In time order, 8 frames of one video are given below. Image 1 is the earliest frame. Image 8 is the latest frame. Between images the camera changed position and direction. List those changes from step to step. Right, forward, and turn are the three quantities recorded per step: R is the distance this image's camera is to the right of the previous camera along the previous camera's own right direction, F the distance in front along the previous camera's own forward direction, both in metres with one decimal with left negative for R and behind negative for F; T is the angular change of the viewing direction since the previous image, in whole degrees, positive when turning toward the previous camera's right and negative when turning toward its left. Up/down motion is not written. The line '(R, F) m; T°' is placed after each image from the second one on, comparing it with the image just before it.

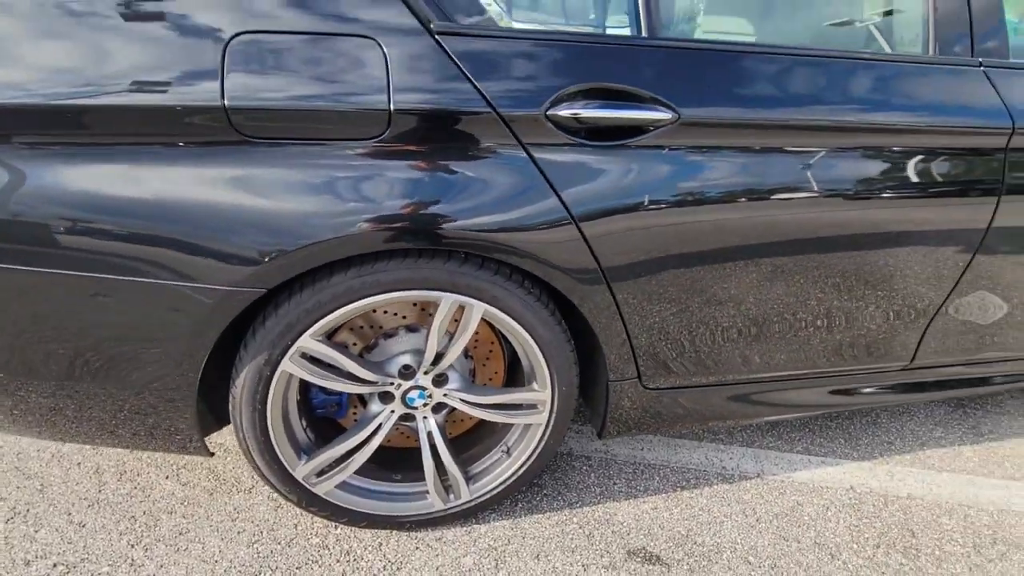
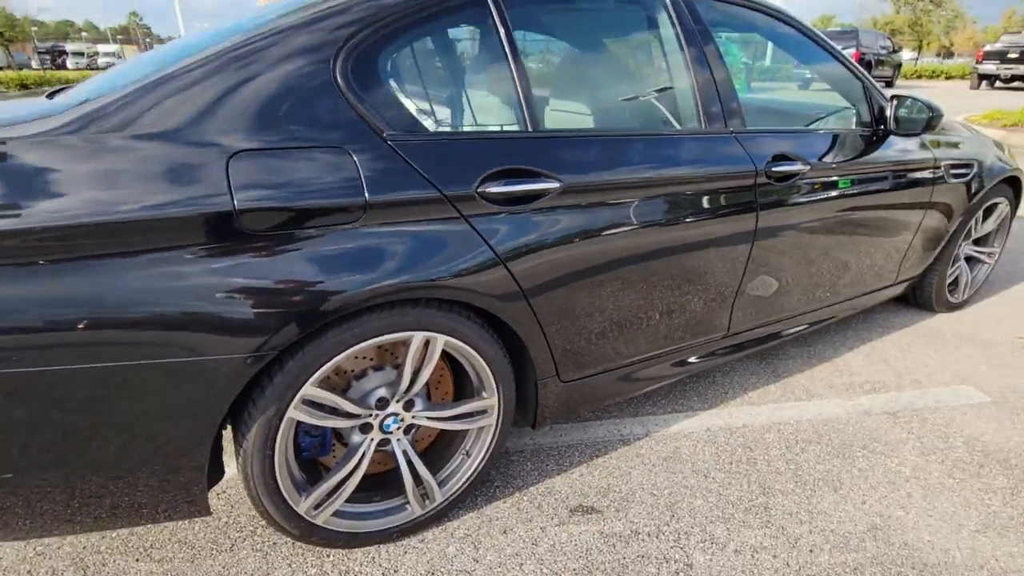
(-0.3, -0.4) m; +16°
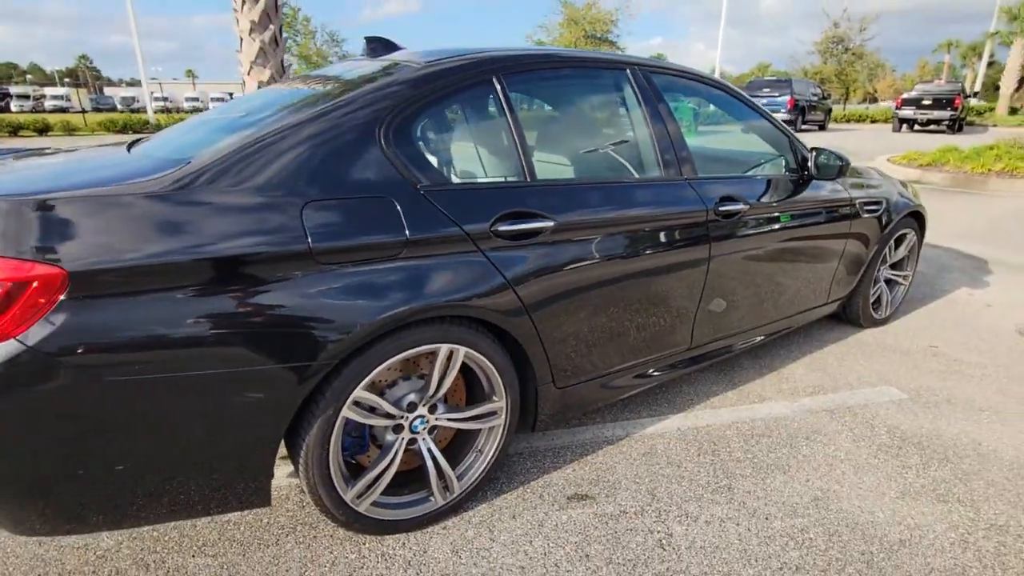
(-0.2, -0.4) m; +4°
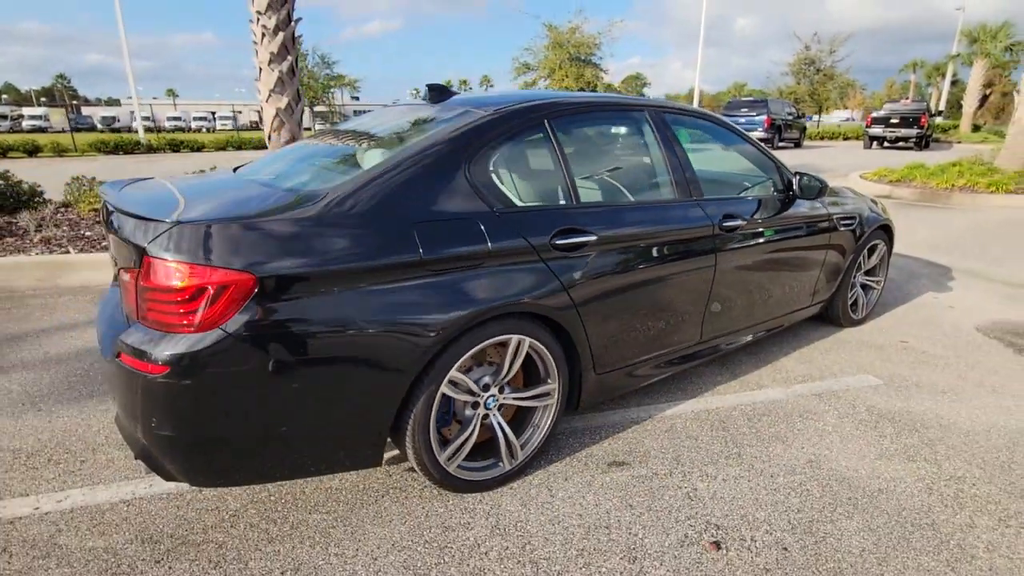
(-0.3, -0.5) m; +2°
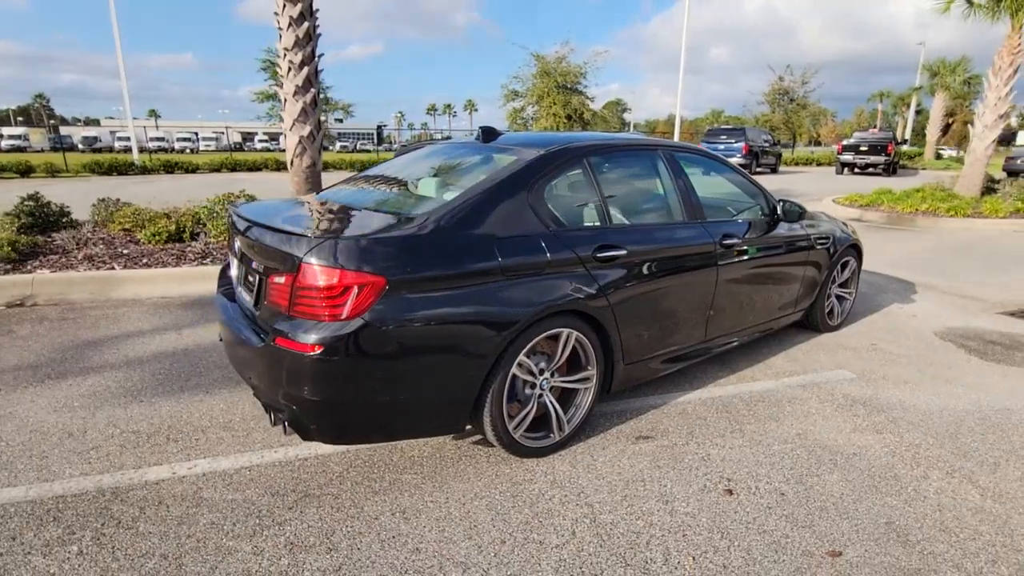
(-0.4, -0.6) m; +2°
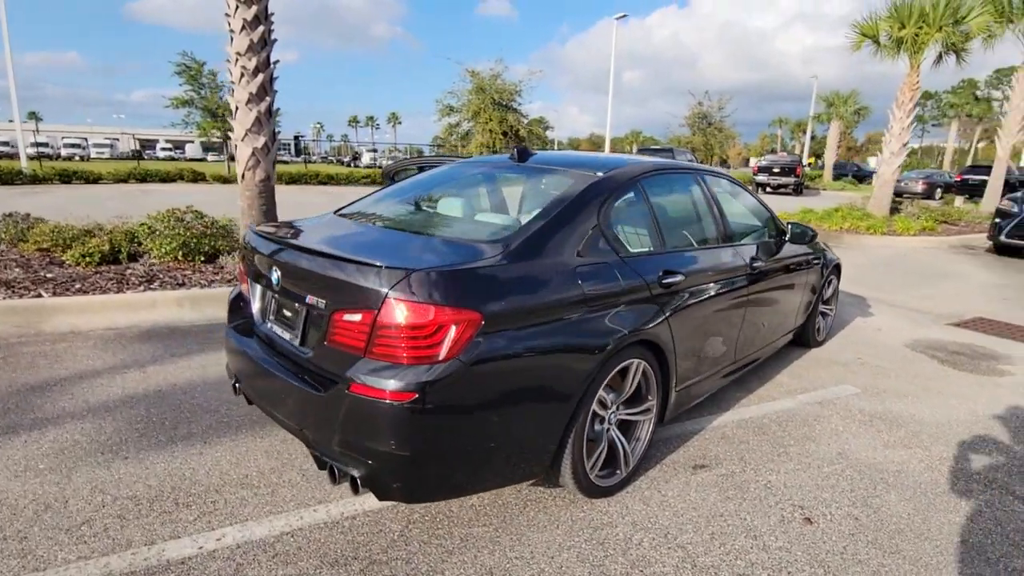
(-0.7, +0.2) m; +8°
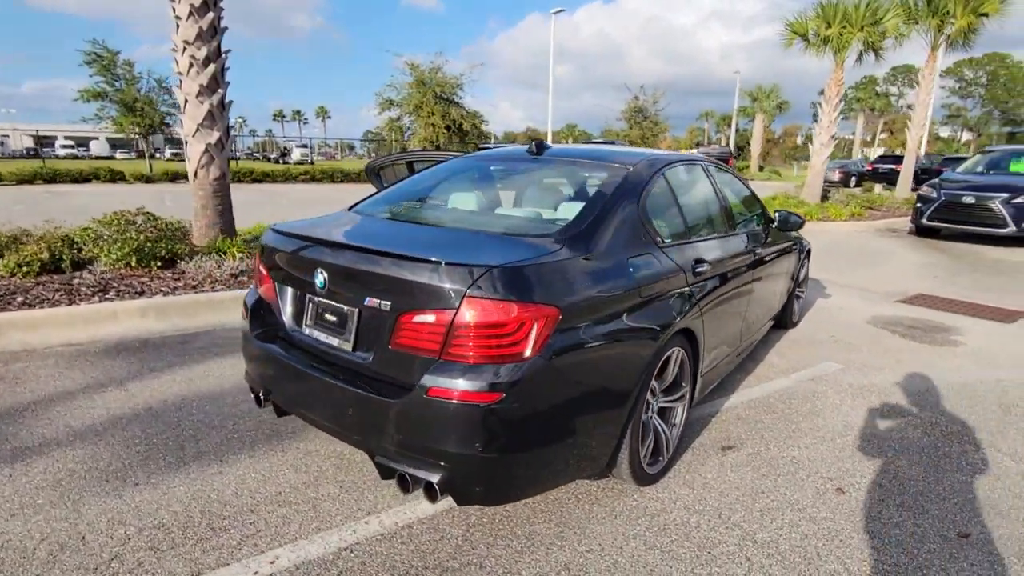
(-0.5, +0.1) m; +7°
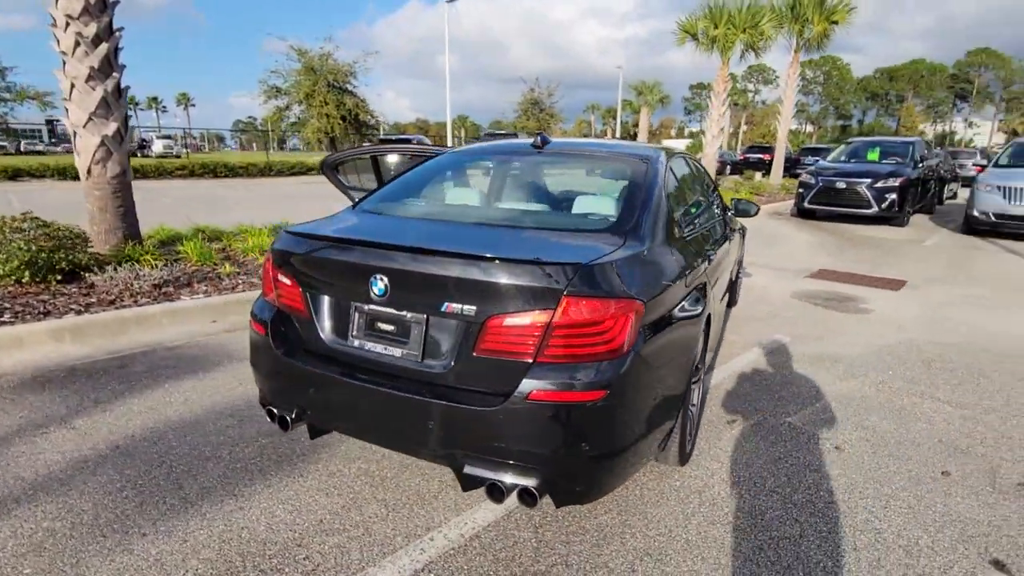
(-0.7, +0.1) m; +11°
